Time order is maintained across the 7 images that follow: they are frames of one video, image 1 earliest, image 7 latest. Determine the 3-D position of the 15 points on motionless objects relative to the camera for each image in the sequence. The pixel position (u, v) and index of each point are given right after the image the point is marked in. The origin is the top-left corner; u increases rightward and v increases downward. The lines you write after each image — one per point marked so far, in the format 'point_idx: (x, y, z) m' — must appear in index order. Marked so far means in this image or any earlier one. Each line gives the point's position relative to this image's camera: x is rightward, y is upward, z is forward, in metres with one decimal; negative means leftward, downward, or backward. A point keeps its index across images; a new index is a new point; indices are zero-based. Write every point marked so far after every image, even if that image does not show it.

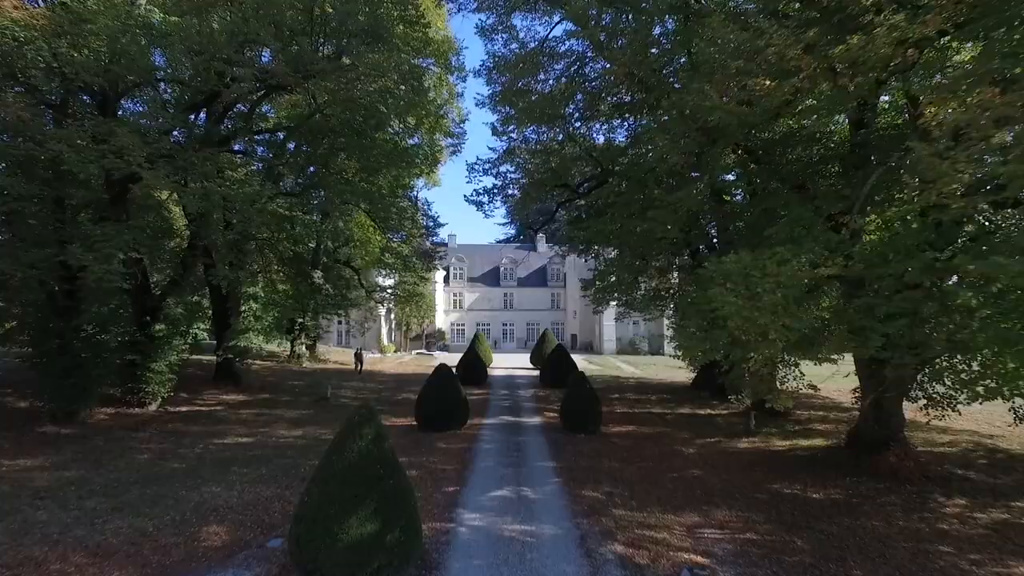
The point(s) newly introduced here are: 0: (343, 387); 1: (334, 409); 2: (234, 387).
0: (-4.5, -2.6, +18.7) m
1: (-3.8, -2.6, +15.0) m
2: (-6.8, -2.4, +17.4) m
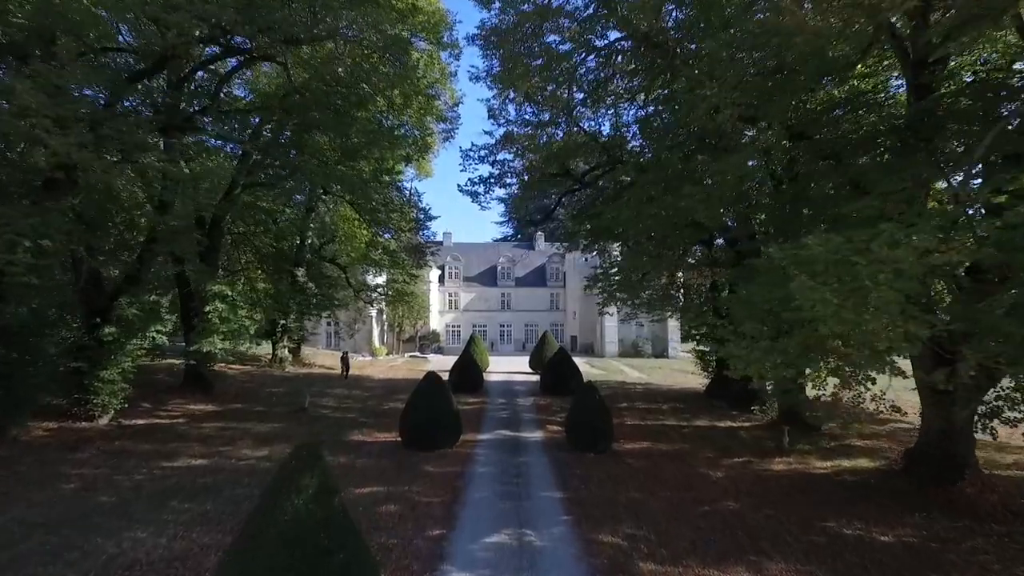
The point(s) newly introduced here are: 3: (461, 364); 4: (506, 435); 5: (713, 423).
0: (-4.5, -2.6, +17.1) m
1: (-3.8, -2.5, +13.4) m
2: (-6.9, -2.4, +15.8) m
3: (-1.4, -2.0, +18.6) m
4: (-0.1, -2.5, +12.2) m
5: (+3.9, -2.7, +14.0) m
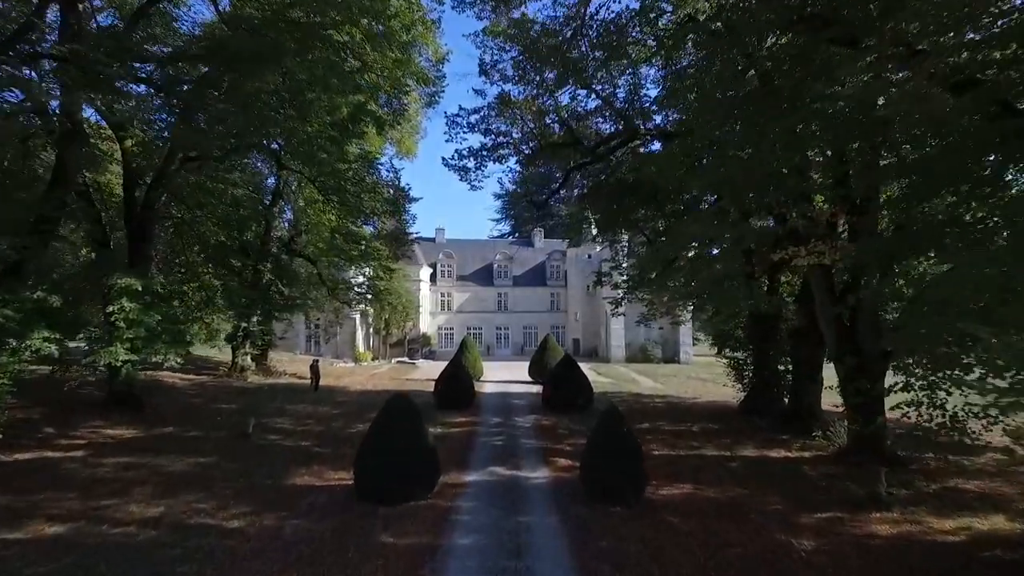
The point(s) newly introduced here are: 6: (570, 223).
0: (-4.6, -2.5, +14.2) m
1: (-3.9, -2.4, +10.4) m
2: (-6.9, -2.3, +12.8) m
3: (-1.4, -1.9, +15.7) m
4: (-0.1, -2.4, +9.2) m
5: (+3.9, -2.6, +11.1) m
6: (+1.4, +1.5, +17.0) m
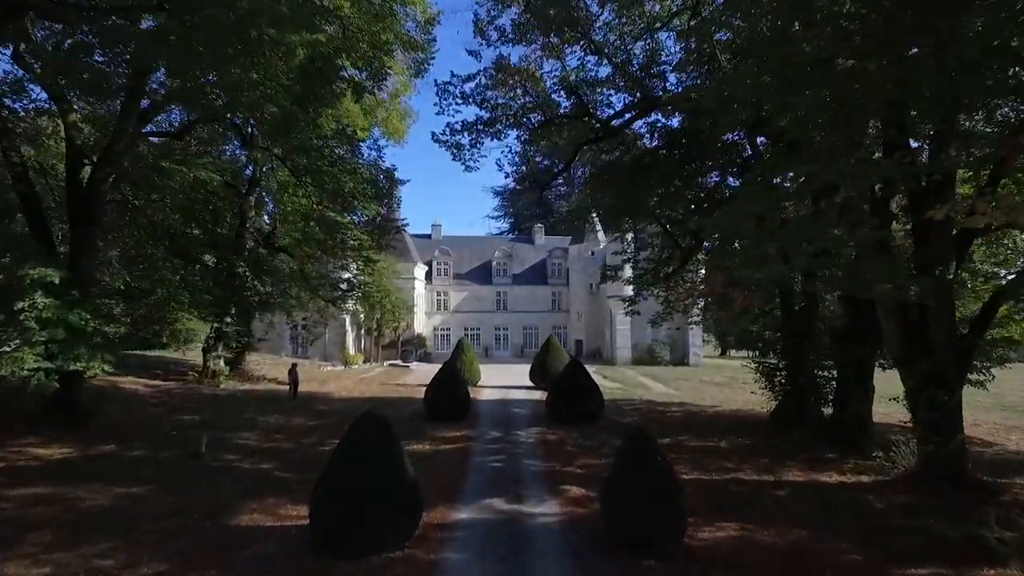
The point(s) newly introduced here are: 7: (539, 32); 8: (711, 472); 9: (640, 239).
0: (-4.6, -2.4, +12.4) m
1: (-3.8, -2.3, +8.6) m
2: (-6.9, -2.2, +11.0) m
3: (-1.4, -1.8, +13.9) m
4: (-0.1, -2.3, +7.5) m
5: (+3.9, -2.5, +9.3) m
6: (+1.4, +1.6, +15.2) m
7: (+0.4, +4.1, +11.4) m
8: (+2.6, -2.4, +9.3) m
9: (+2.9, +1.1, +16.3) m
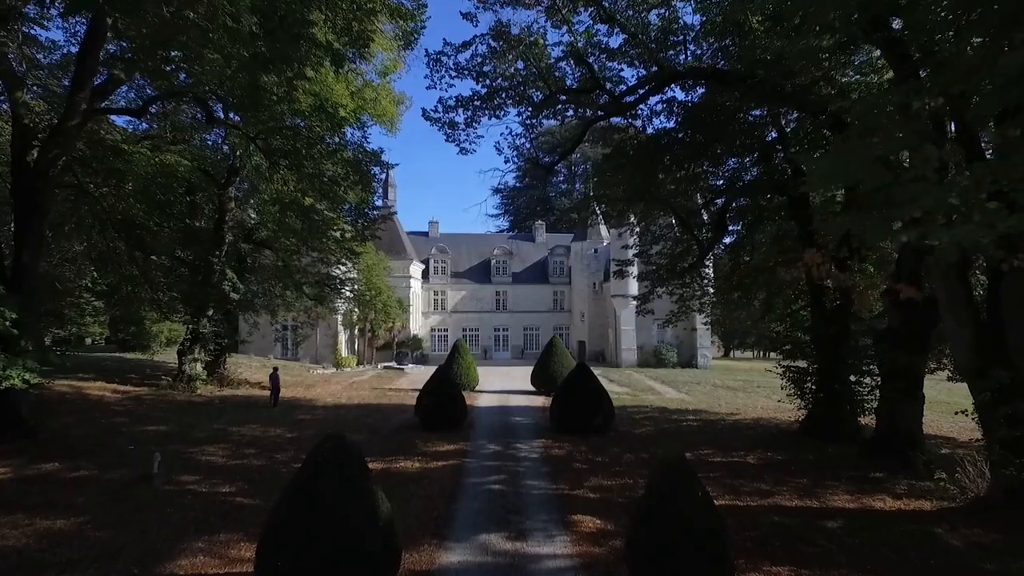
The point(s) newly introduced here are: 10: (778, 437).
0: (-4.6, -2.4, +11.1) m
1: (-3.8, -2.3, +7.3) m
2: (-6.9, -2.2, +9.7) m
3: (-1.4, -1.7, +12.6) m
4: (-0.1, -2.3, +6.1) m
5: (+3.9, -2.4, +8.0) m
6: (+1.4, +1.7, +13.9) m
7: (+0.4, +4.1, +10.1) m
8: (+2.6, -2.4, +8.0) m
9: (+2.9, +1.2, +15.0) m
10: (+4.5, -2.5, +11.9) m
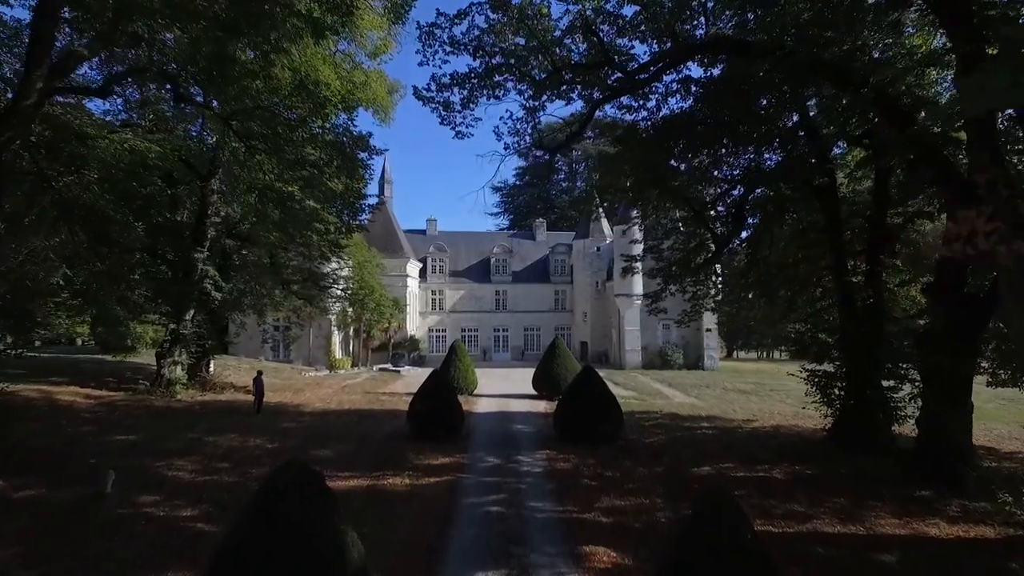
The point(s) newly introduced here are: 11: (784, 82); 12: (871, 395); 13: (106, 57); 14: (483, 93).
0: (-4.6, -2.3, +10.1) m
1: (-3.8, -2.2, +6.3) m
2: (-6.9, -2.1, +8.7) m
3: (-1.4, -1.7, +11.6) m
4: (-0.1, -2.2, +5.2) m
5: (+3.9, -2.4, +7.0) m
6: (+1.4, +1.7, +12.9) m
7: (+0.5, +4.2, +9.1) m
8: (+2.6, -2.3, +7.0) m
9: (+2.9, +1.2, +14.0) m
10: (+4.5, -2.4, +11.0) m
11: (+3.3, +2.5, +8.5) m
12: (+5.3, -1.6, +10.4) m
13: (-5.4, +3.1, +9.4) m
14: (-0.4, +2.7, +9.8) m
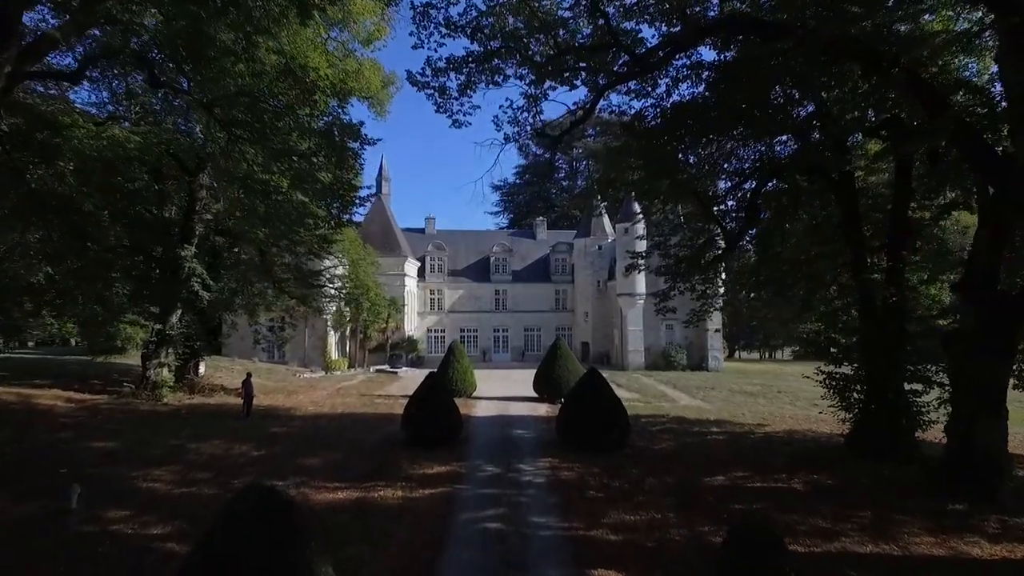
0: (-4.6, -2.3, +9.5) m
1: (-3.8, -2.2, +5.7) m
2: (-6.9, -2.1, +8.1) m
3: (-1.4, -1.7, +11.0) m
4: (-0.1, -2.2, +4.6) m
5: (+3.9, -2.3, +6.4) m
6: (+1.4, +1.8, +12.3) m
7: (+0.5, +4.2, +8.5) m
8: (+2.7, -2.3, +6.4) m
9: (+2.9, +1.2, +13.4) m
10: (+4.5, -2.4, +10.4) m
11: (+3.3, +2.5, +7.9) m
12: (+5.3, -1.5, +9.8) m
13: (-5.4, +3.1, +8.8) m
14: (-0.4, +2.7, +9.3) m
